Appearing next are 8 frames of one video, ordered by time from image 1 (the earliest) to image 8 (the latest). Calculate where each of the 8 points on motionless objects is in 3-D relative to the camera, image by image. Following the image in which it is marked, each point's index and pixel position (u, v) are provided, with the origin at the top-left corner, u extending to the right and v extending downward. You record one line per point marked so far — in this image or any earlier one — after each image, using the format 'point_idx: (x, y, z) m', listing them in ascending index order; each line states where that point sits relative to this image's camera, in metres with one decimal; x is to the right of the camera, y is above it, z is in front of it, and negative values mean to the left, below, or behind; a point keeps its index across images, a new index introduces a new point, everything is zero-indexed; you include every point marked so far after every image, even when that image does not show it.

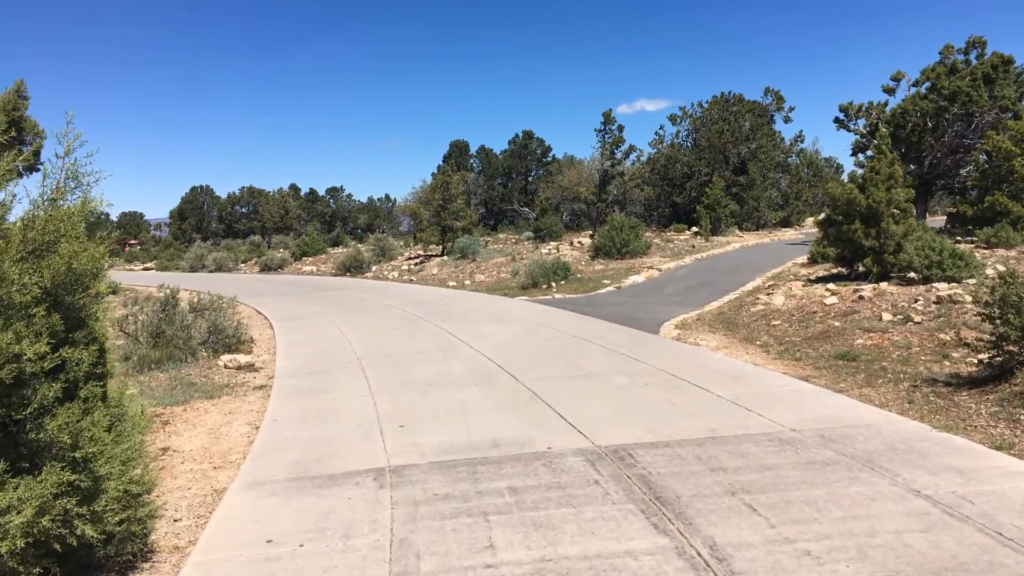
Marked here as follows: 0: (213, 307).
0: (-4.0, -0.3, +10.6) m
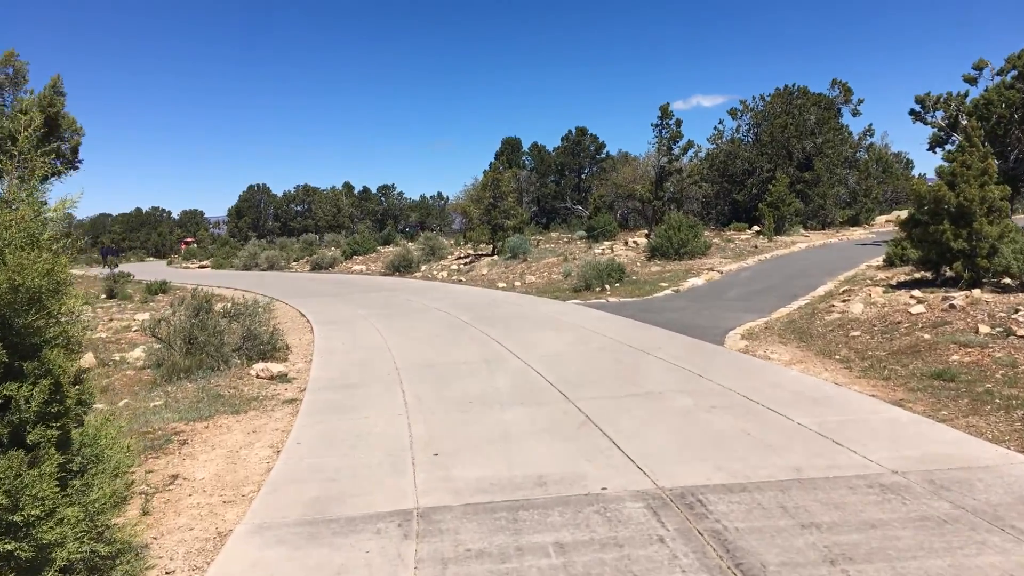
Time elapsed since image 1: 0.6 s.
0: (-3.4, -0.3, +10.1) m
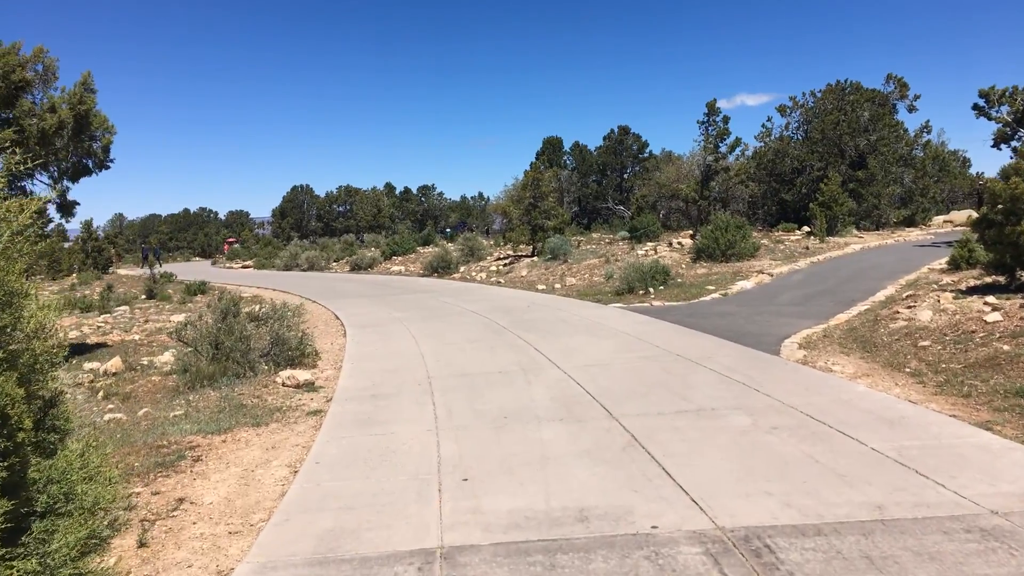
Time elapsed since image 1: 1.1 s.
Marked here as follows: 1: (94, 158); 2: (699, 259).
0: (-2.9, -0.3, +9.8) m
1: (-5.9, +1.8, +11.1) m
2: (+4.4, +0.7, +18.5) m
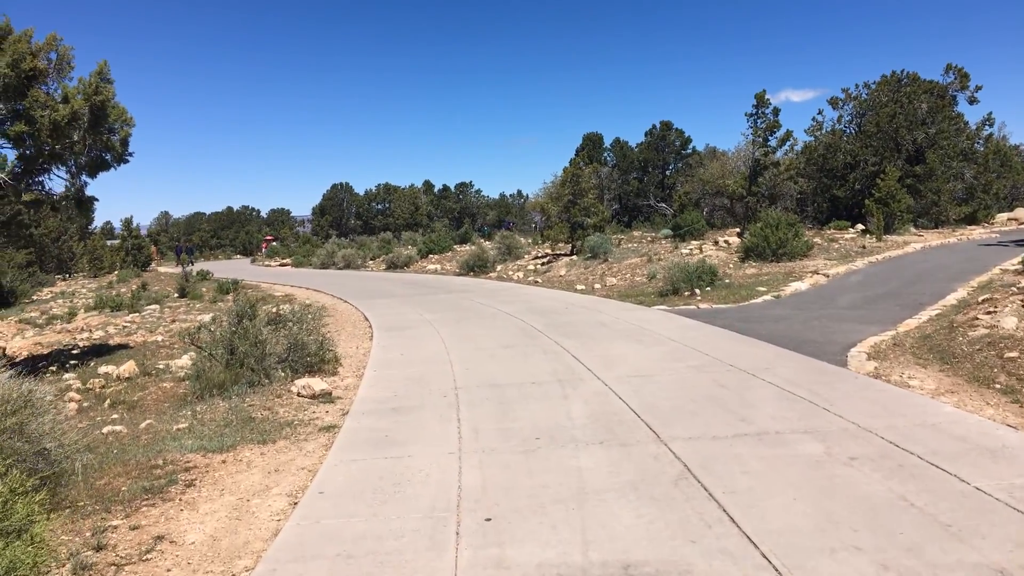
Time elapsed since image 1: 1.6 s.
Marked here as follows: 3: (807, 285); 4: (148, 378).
0: (-2.5, -0.3, +9.2) m
1: (-5.4, +1.8, +10.7) m
2: (+5.2, +0.6, +17.5) m
3: (+5.3, 0.0, +14.2) m
4: (-4.1, -1.0, +8.9) m
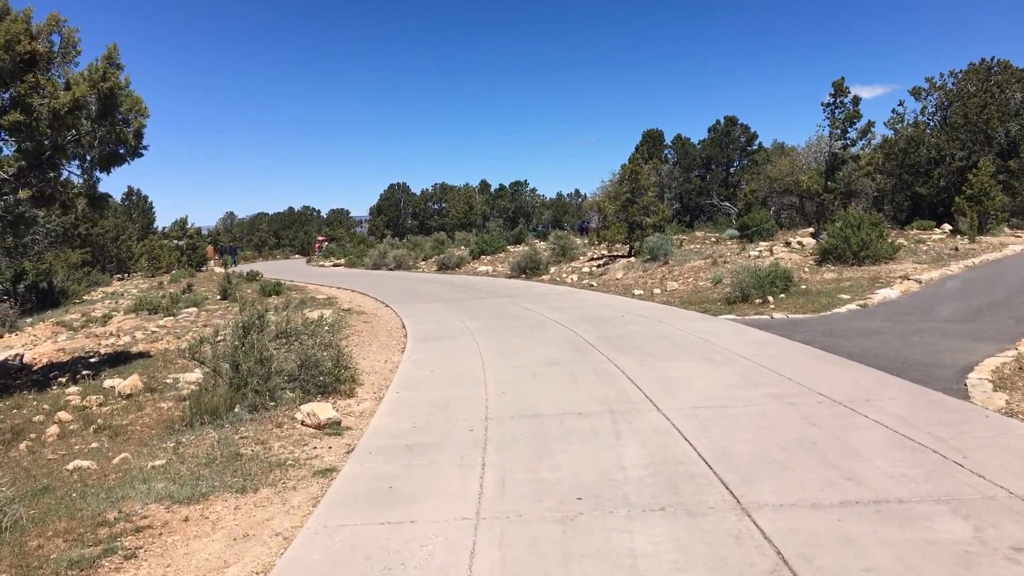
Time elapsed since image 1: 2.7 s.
0: (-2.0, -0.4, +8.1) m
1: (-4.8, +1.8, +9.8) m
2: (+6.3, +0.5, +15.9) m
3: (+6.1, -0.1, +12.5) m
4: (-3.7, -1.1, +8.0) m
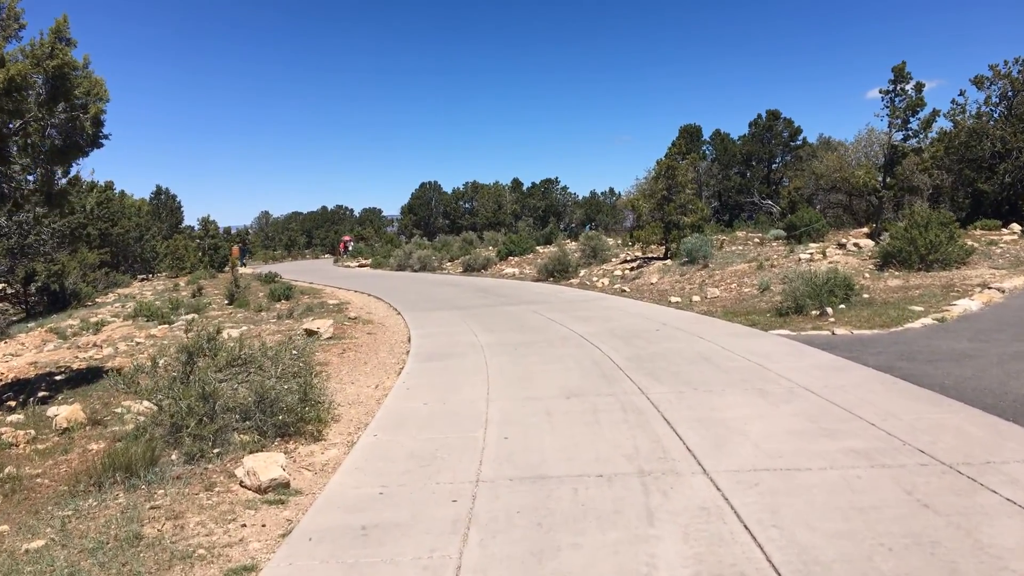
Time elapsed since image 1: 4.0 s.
0: (-1.9, -0.5, +6.7) m
1: (-4.6, +1.7, +8.6) m
2: (+6.7, +0.4, +14.1) m
3: (+6.3, -0.2, +10.8) m
4: (-3.6, -1.2, +6.7) m
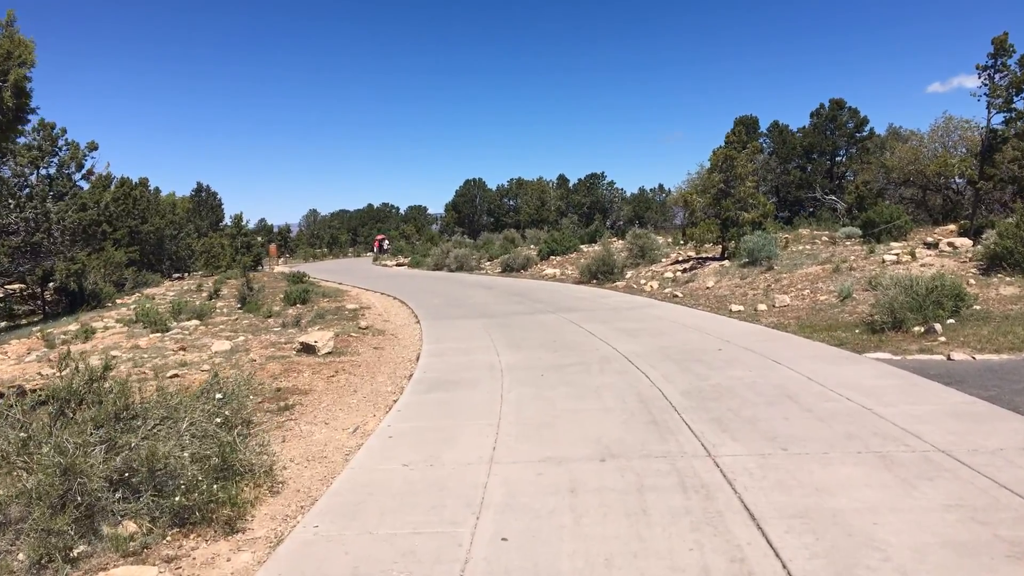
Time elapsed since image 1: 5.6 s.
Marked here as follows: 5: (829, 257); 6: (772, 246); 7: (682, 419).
0: (-1.8, -0.7, +5.0) m
1: (-4.4, +1.6, +6.9) m
2: (+7.2, +0.3, +11.8) m
3: (+6.6, -0.3, +8.5) m
4: (-3.5, -1.3, +5.0) m
5: (+6.3, +0.6, +15.7) m
6: (+5.6, +0.9, +16.9) m
7: (+1.3, -0.9, +5.8) m
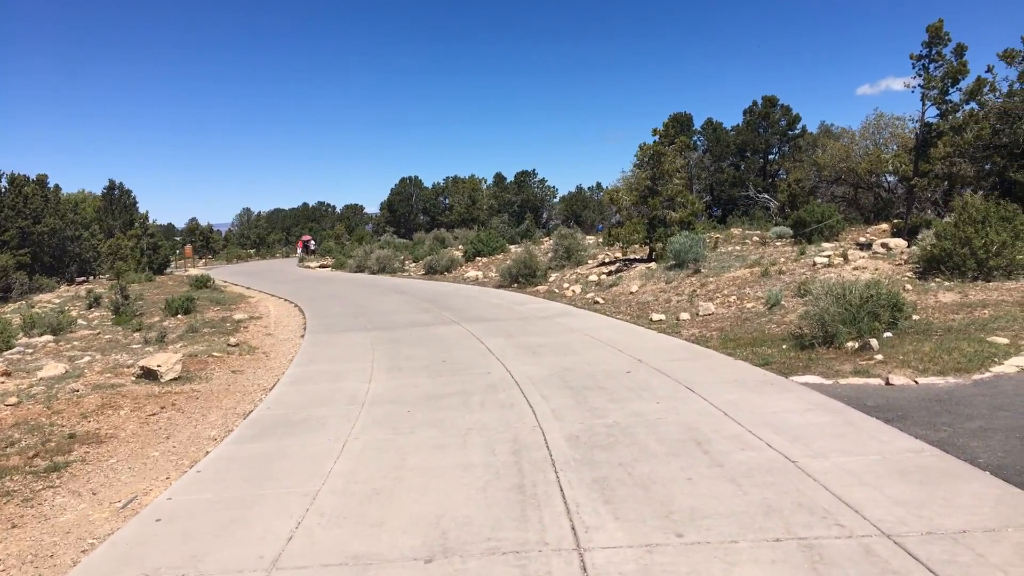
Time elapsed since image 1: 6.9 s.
0: (-2.8, -0.8, +3.4) m
1: (-5.5, +1.4, +5.2) m
2: (+5.7, +0.2, +10.9) m
3: (+5.5, -0.4, +7.6) m
4: (-4.4, -1.5, +3.4) m
5: (+4.6, +0.5, +14.7) m
6: (+3.8, +0.8, +15.8) m
7: (+0.3, -1.1, +4.4) m
